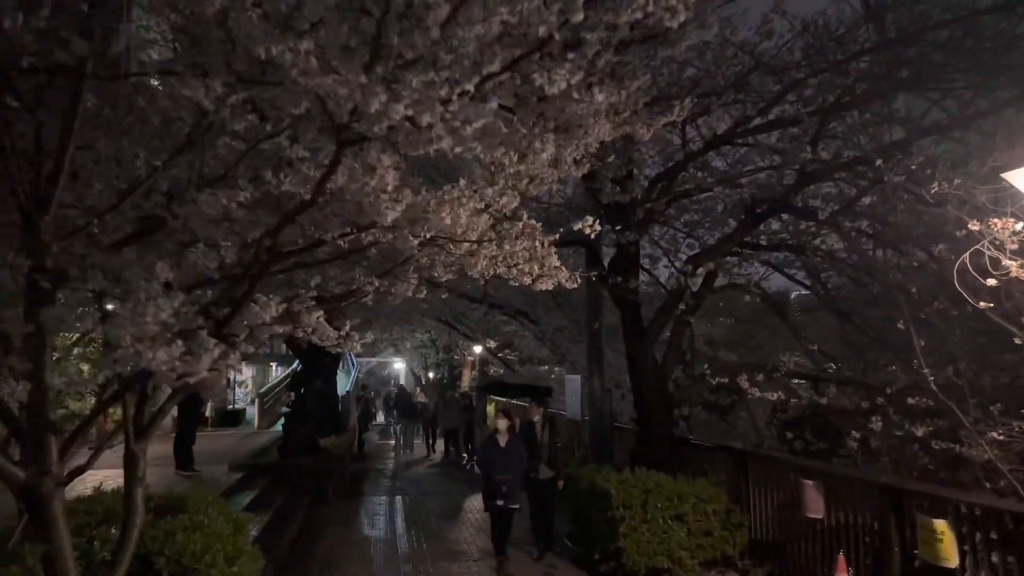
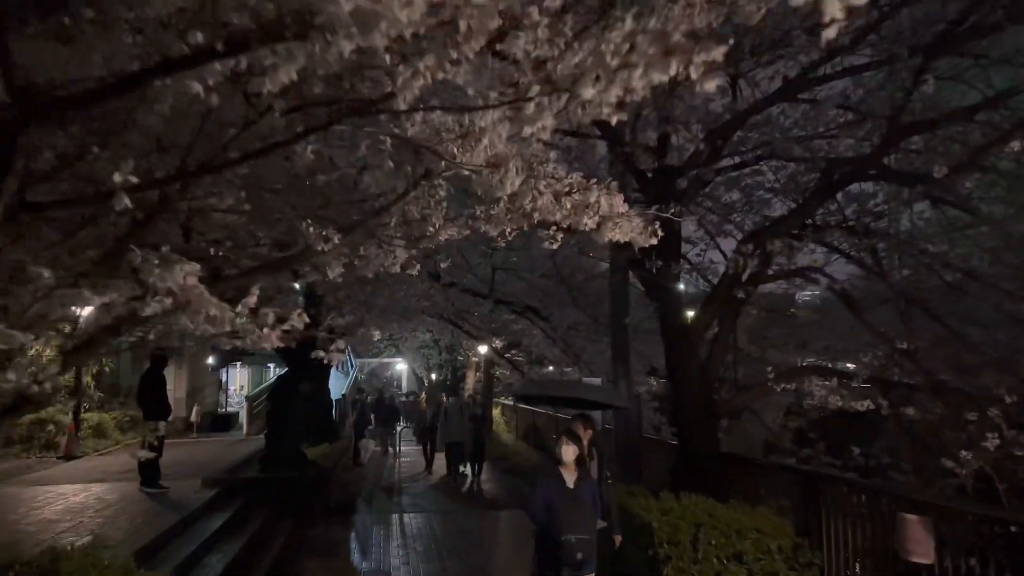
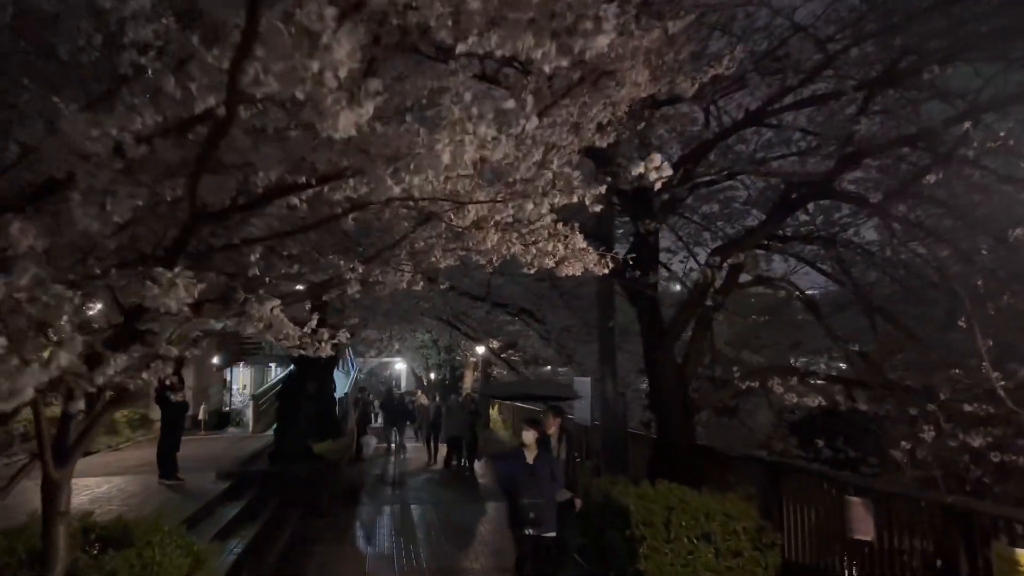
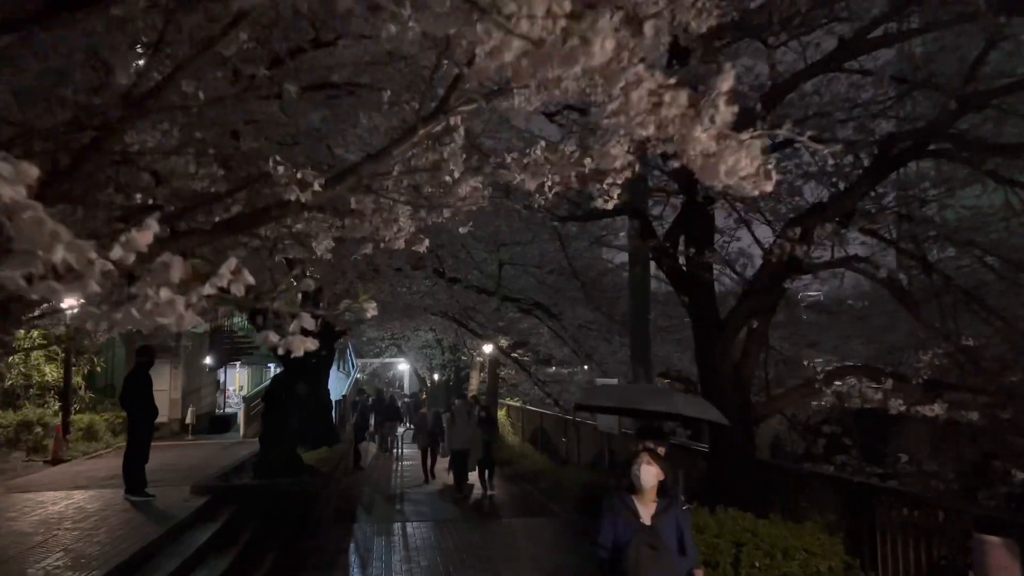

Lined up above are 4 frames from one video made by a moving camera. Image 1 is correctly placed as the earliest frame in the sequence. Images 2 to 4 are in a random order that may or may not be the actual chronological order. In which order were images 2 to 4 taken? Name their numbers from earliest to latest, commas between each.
3, 2, 4
